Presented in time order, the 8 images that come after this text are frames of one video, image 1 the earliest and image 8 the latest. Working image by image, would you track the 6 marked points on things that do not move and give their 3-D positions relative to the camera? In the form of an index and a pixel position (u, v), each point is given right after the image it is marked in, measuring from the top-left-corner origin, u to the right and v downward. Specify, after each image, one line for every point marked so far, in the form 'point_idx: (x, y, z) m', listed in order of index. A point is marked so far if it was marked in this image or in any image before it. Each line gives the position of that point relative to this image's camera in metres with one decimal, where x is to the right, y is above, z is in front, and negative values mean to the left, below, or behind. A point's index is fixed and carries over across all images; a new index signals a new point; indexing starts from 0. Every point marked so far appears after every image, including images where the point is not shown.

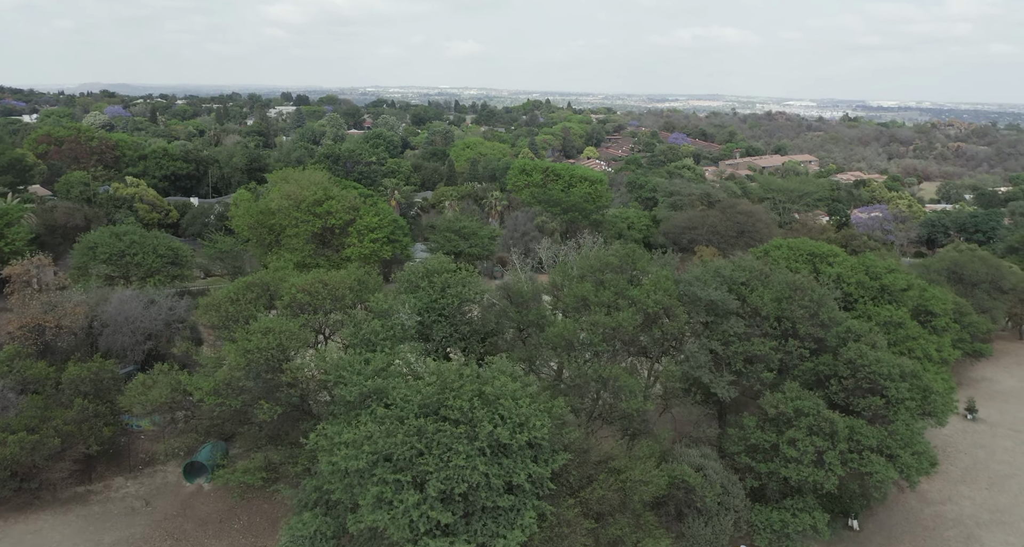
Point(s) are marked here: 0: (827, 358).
0: (+8.3, -2.3, +17.2) m
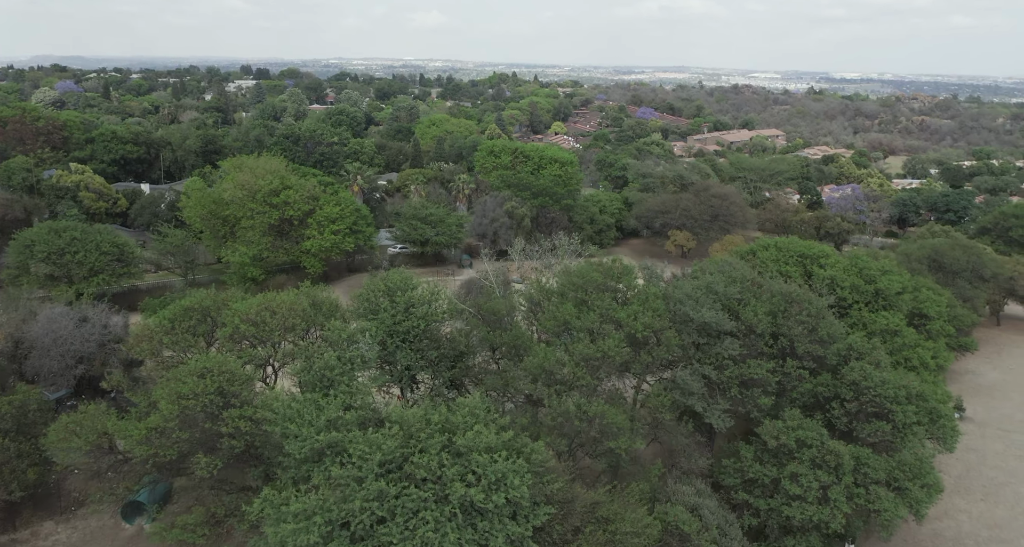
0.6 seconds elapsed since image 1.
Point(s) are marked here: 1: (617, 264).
0: (+7.7, -2.7, +15.9) m
1: (+2.9, +0.2, +17.5) m
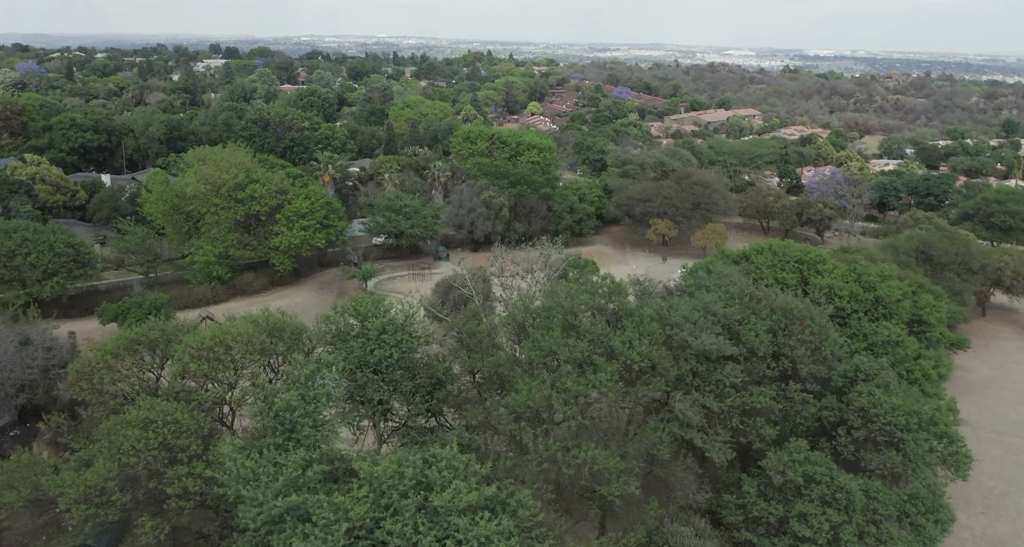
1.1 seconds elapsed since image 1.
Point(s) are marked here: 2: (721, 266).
0: (+7.3, -3.0, +14.8) m
1: (+2.4, -0.2, +16.2) m
2: (+6.4, +0.1, +19.6) m
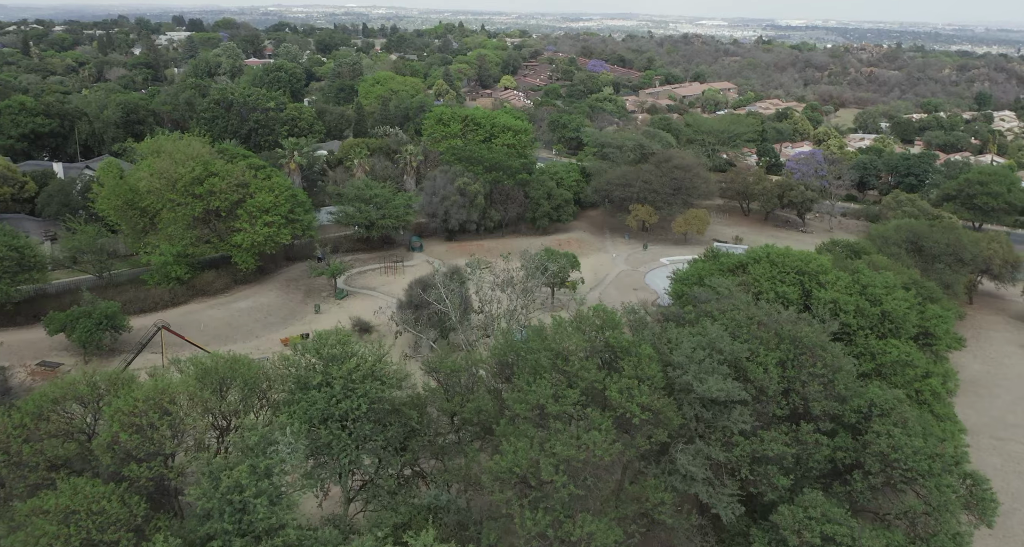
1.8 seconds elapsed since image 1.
0: (+6.9, -3.6, +13.5) m
1: (+1.9, -0.8, +14.6) m
2: (+5.8, -0.3, +18.1) m
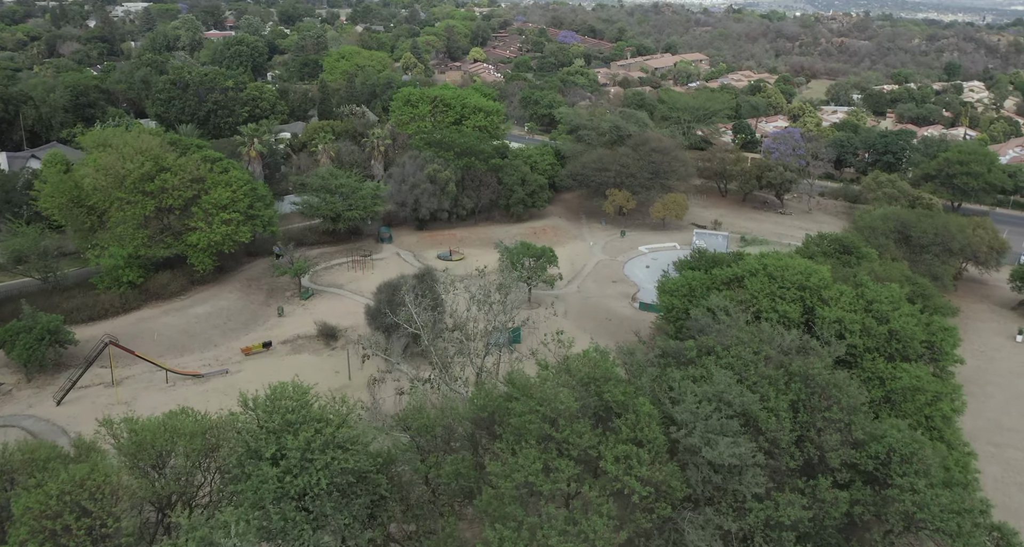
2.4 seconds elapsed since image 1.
0: (+6.6, -4.3, +12.2) m
1: (+1.5, -1.5, +13.0) m
2: (+5.2, -0.8, +16.6) m
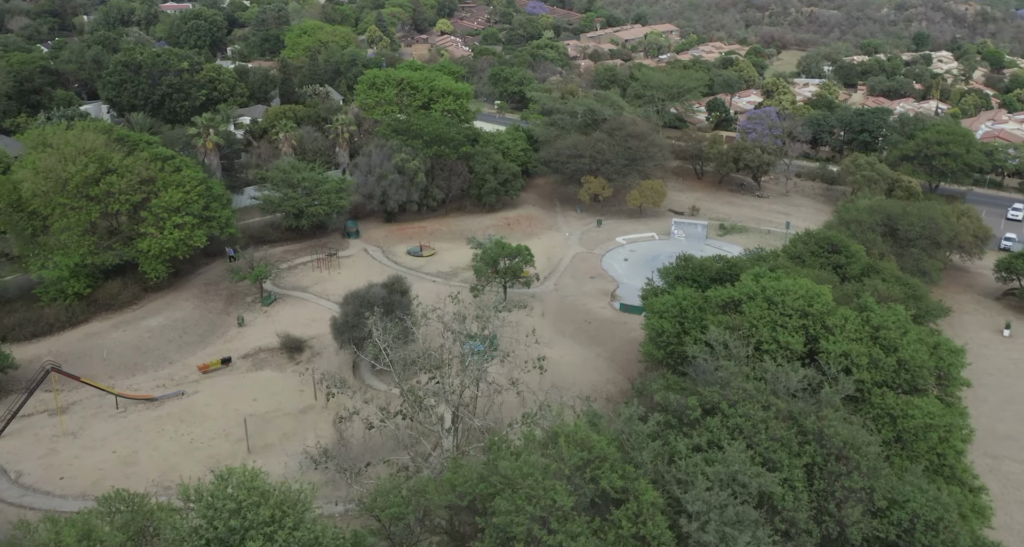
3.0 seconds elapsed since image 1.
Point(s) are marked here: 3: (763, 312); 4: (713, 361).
0: (+6.4, -5.1, +10.9) m
1: (+1.1, -2.5, +11.4) m
2: (+4.7, -1.5, +15.2) m
3: (+6.3, -0.9, +16.2) m
4: (+4.6, -2.0, +14.9) m
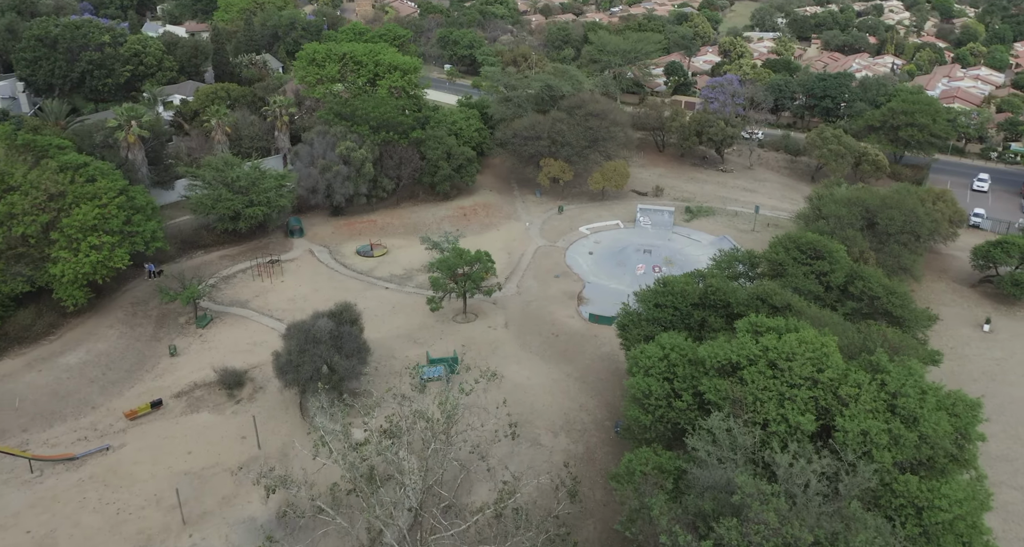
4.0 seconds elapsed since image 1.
0: (+6.1, -6.8, +9.2) m
1: (+0.7, -4.4, +9.1) m
2: (+4.0, -3.0, +13.1) m
3: (+5.5, -2.3, +14.1) m
4: (+4.0, -3.5, +12.8) m
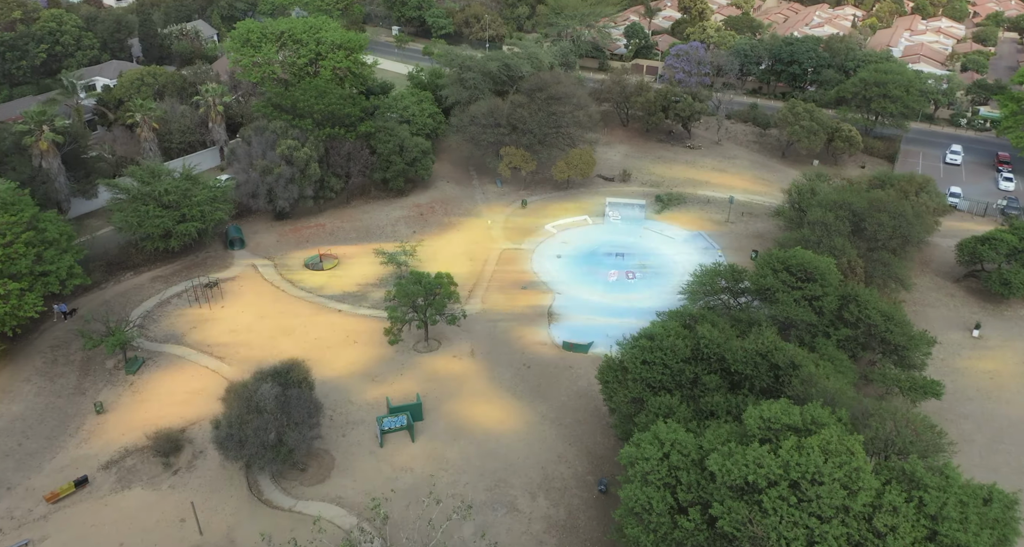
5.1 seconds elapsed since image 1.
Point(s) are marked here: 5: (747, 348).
0: (+6.1, -9.1, +7.4) m
1: (+0.7, -7.0, +6.9) m
2: (+3.6, -5.1, +10.8) m
3: (+5.0, -4.3, +12.0) m
4: (+3.6, -5.7, +10.6) m
5: (+6.7, -2.1, +18.5) m
